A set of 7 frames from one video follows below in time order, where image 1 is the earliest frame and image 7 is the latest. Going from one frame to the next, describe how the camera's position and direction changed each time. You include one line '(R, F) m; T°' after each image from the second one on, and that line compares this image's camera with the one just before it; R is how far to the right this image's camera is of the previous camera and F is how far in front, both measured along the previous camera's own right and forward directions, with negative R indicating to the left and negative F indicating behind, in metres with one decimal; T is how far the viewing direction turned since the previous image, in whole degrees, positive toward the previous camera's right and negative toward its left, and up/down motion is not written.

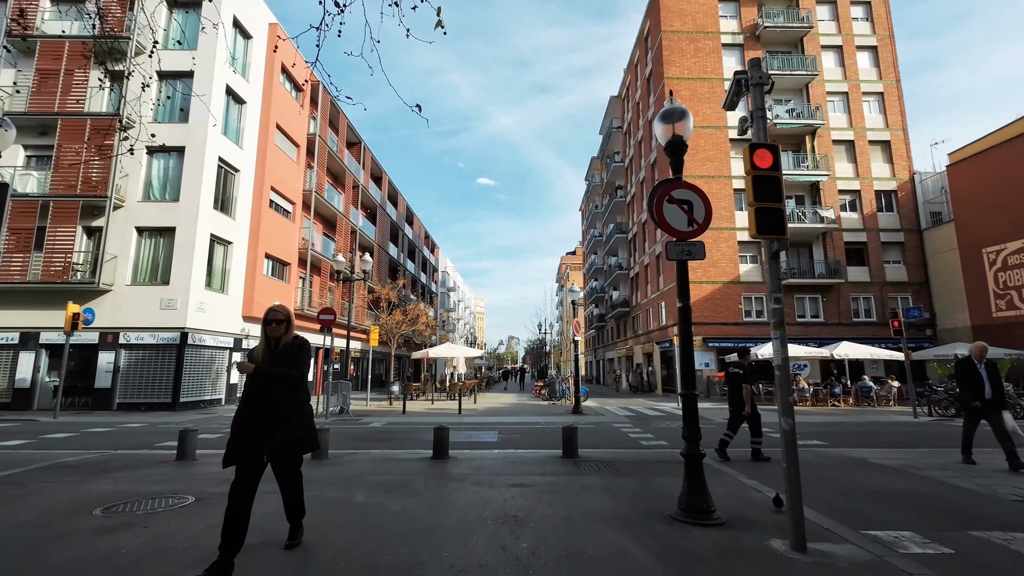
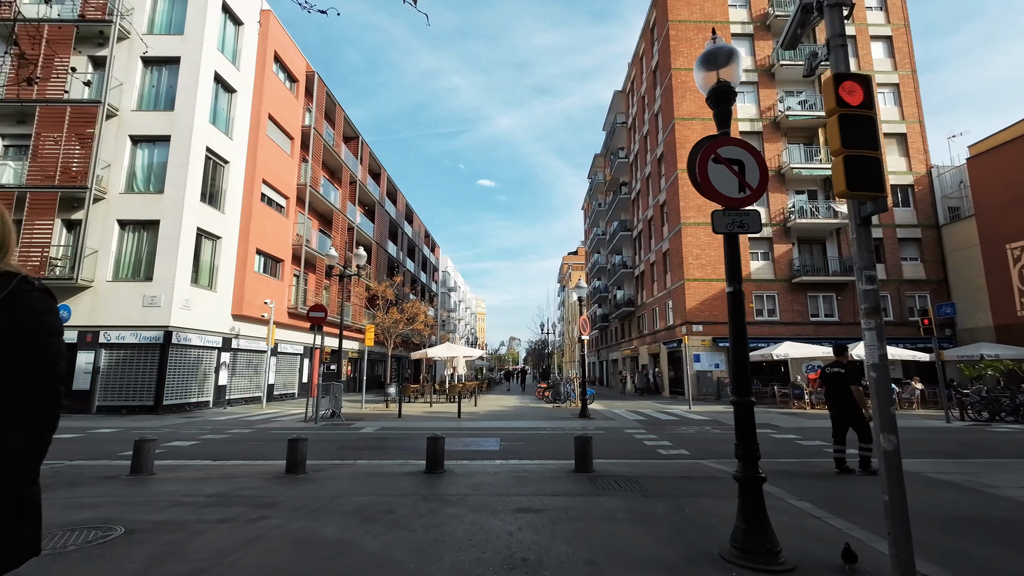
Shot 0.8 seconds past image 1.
(-0.1, +1.1) m; 0°
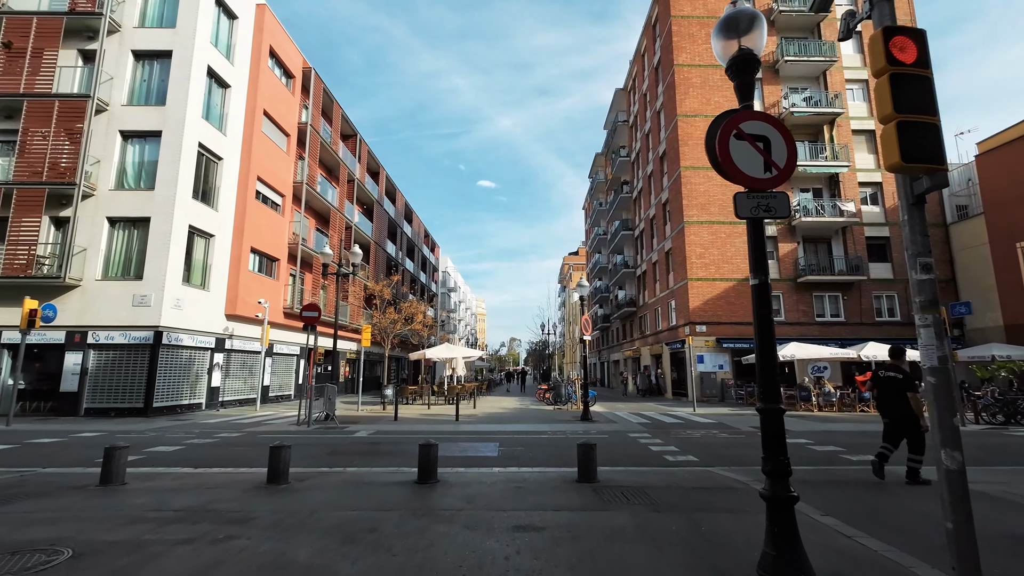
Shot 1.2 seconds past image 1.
(0.0, +0.5) m; 0°
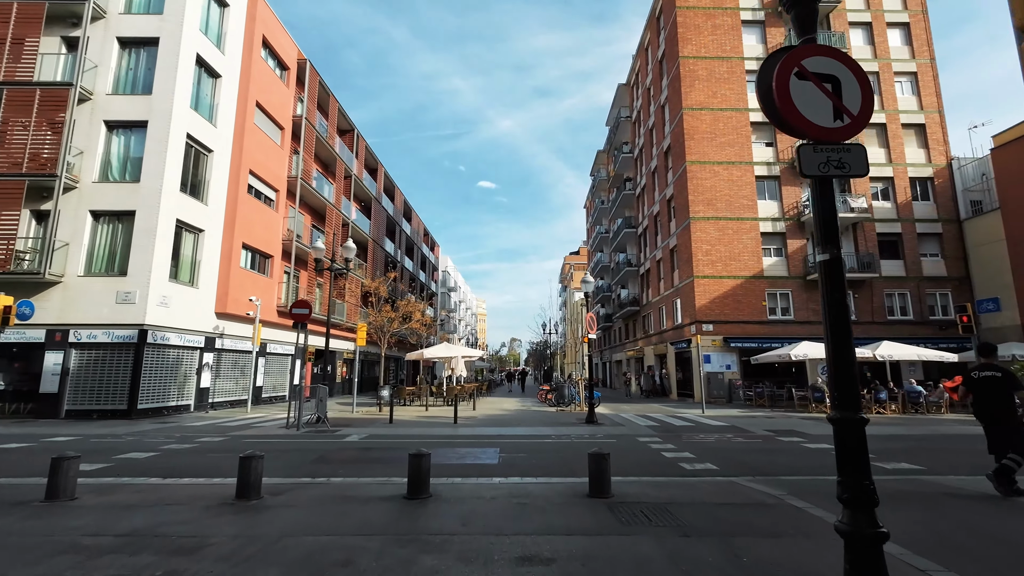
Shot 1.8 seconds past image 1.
(0.0, +0.8) m; 0°
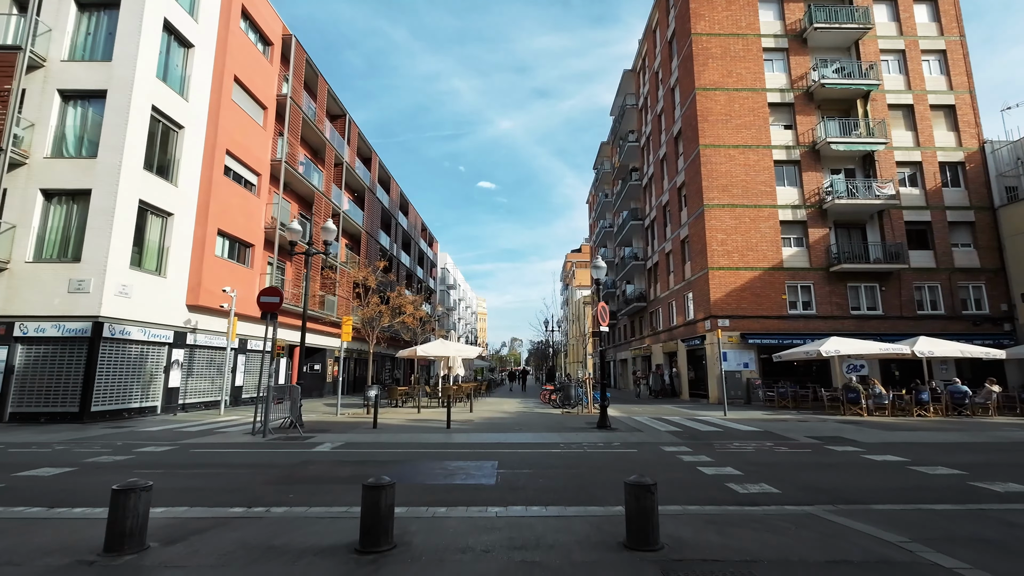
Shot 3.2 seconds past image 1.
(0.0, +1.8) m; 0°
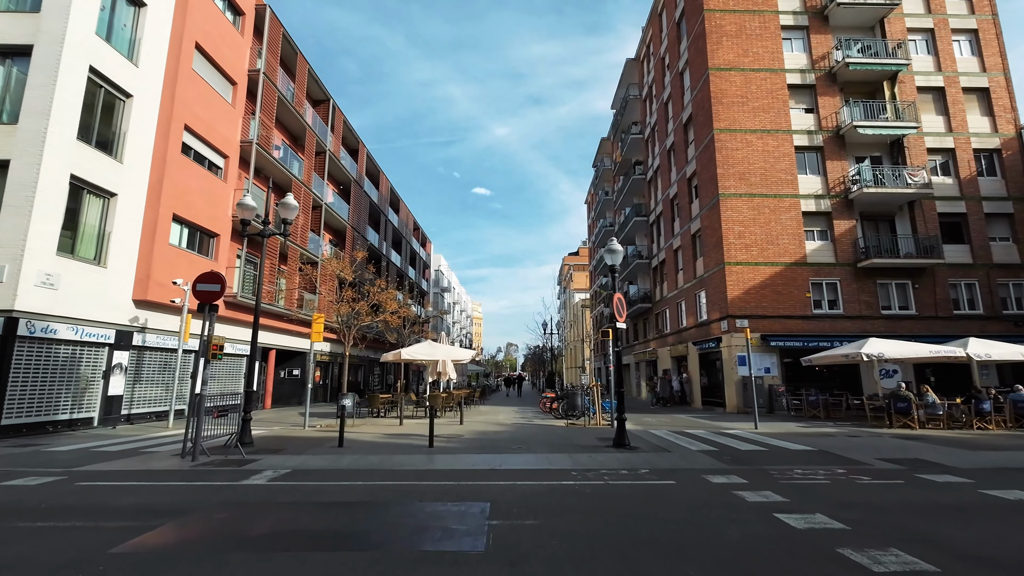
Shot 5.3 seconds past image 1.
(0.0, +2.3) m; 0°
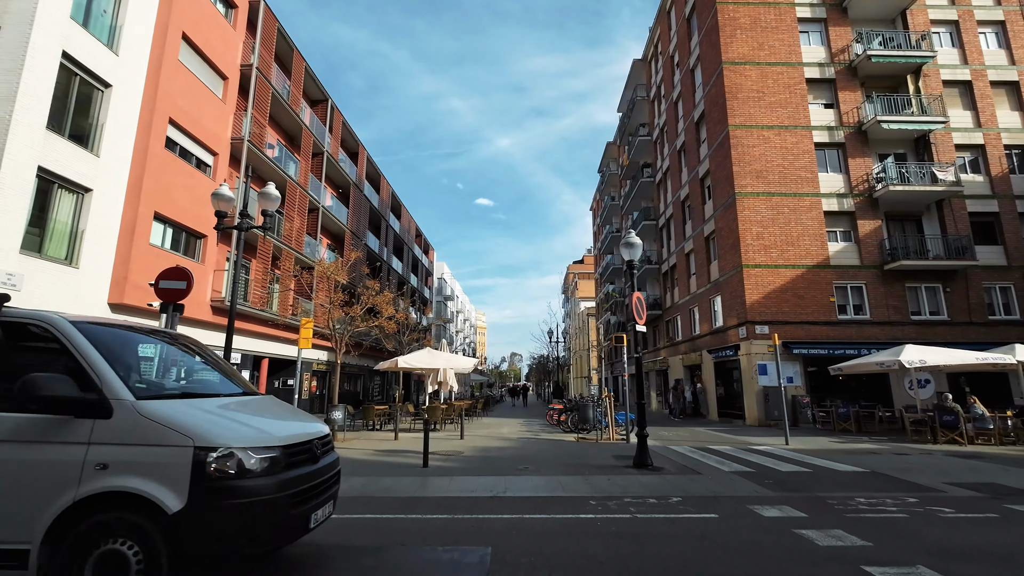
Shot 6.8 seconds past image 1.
(0.0, +1.2) m; 0°
